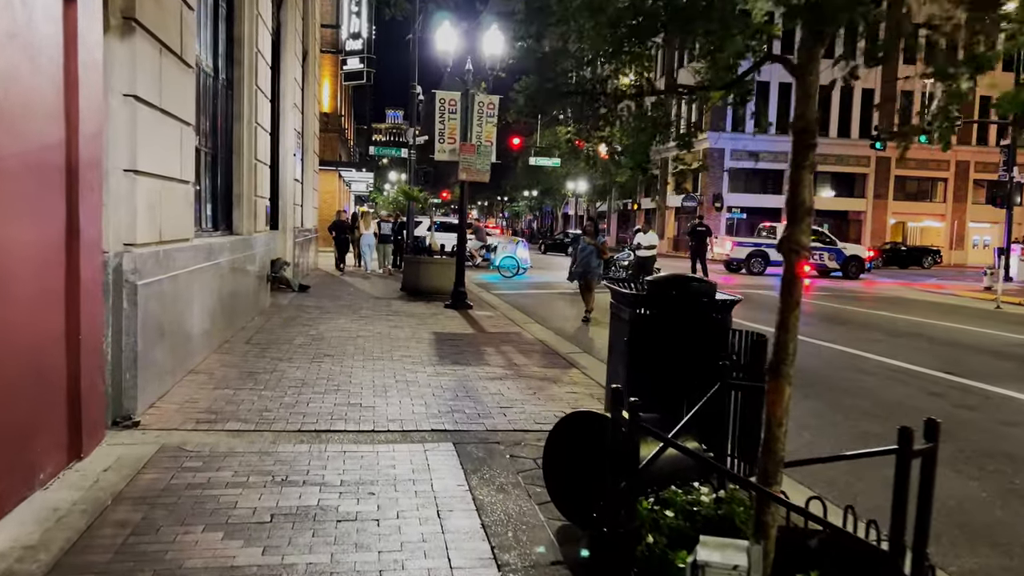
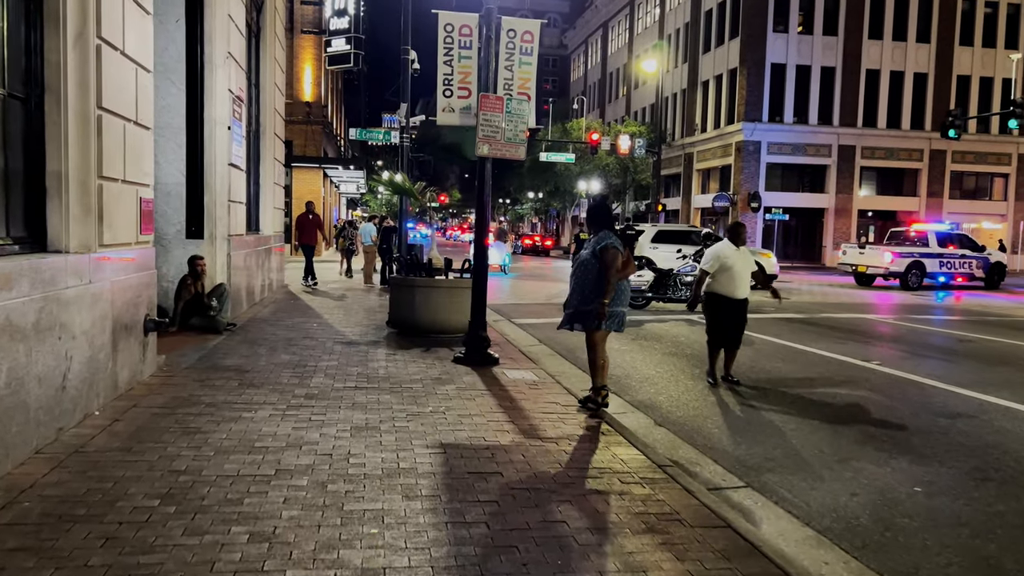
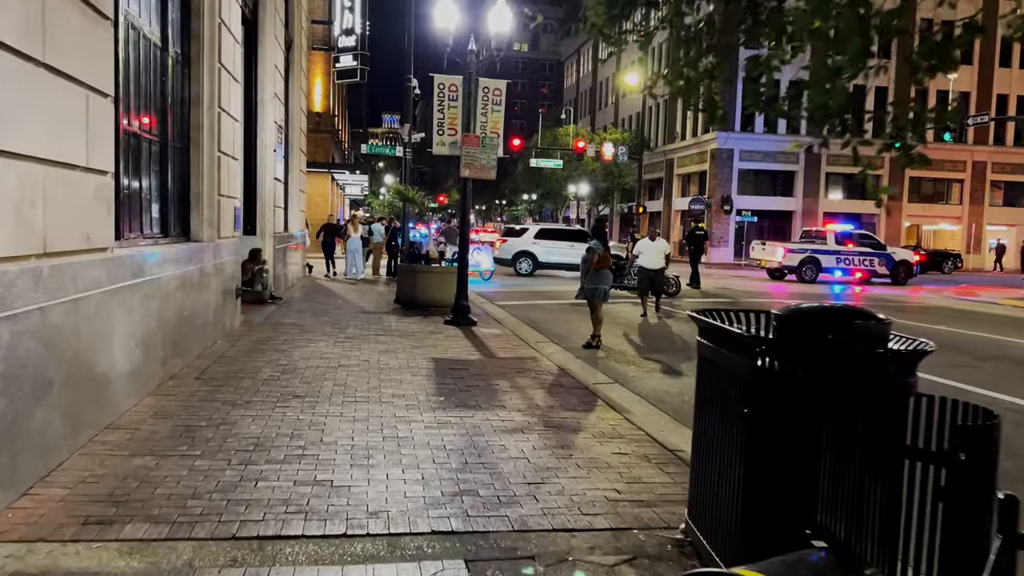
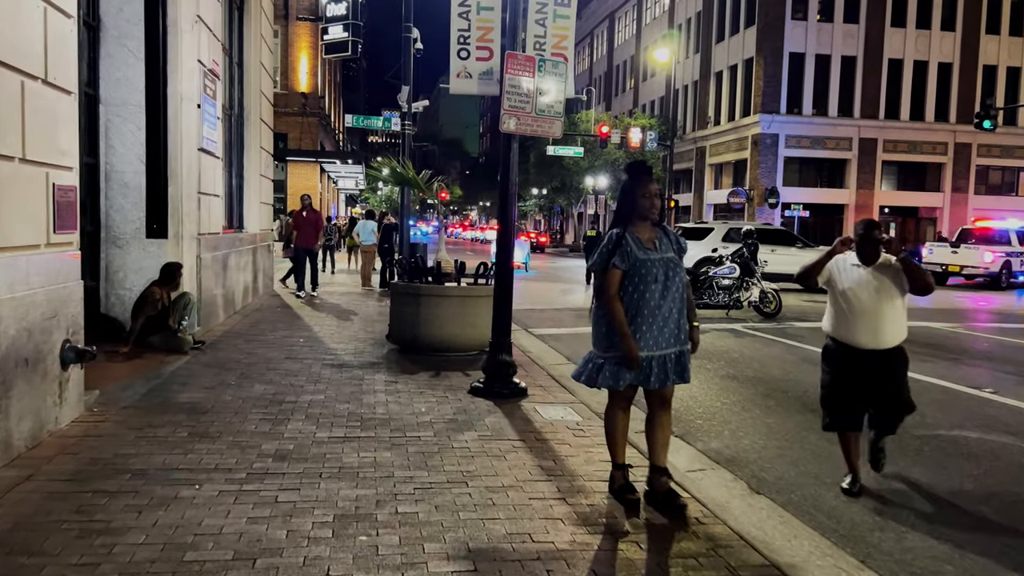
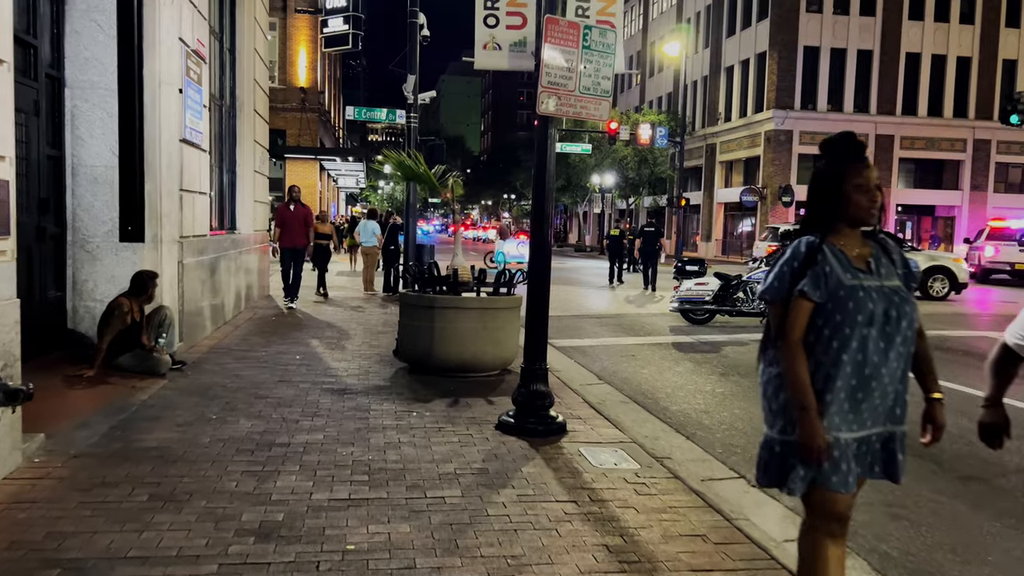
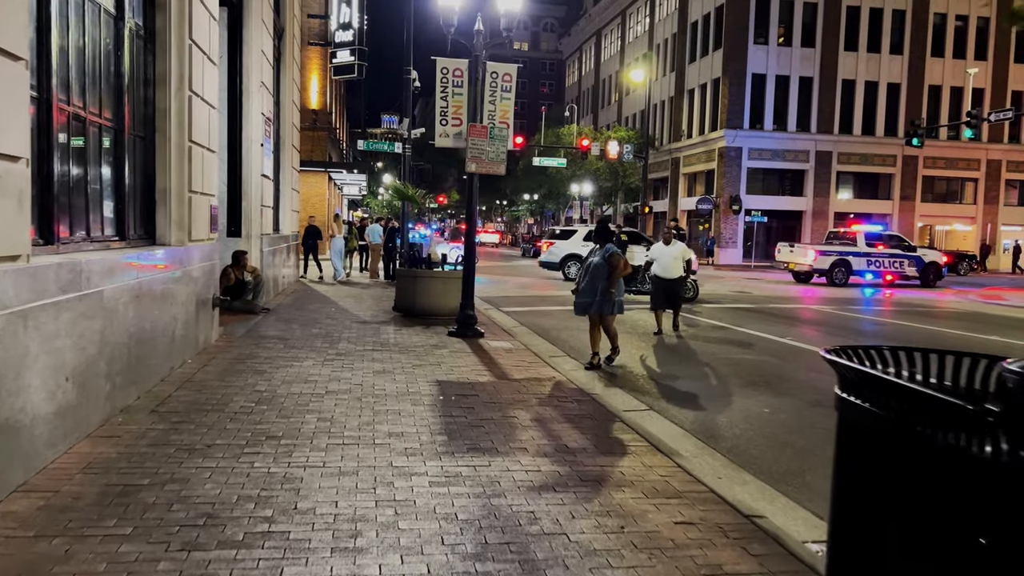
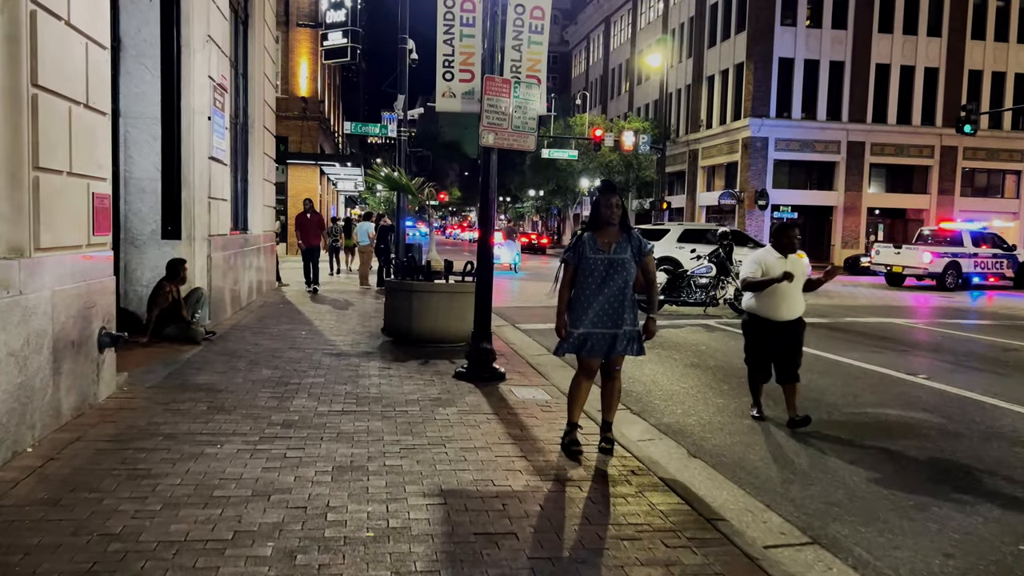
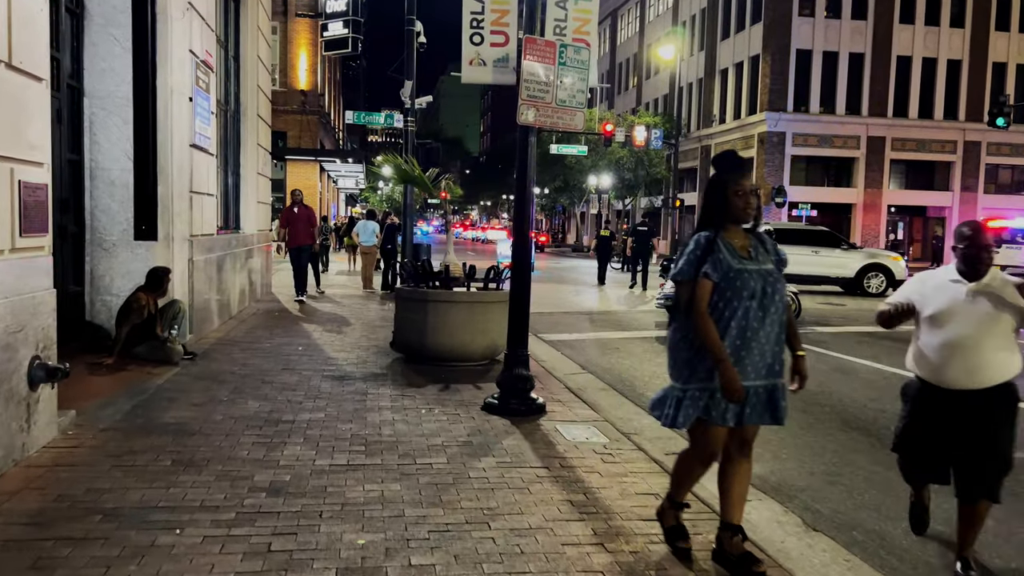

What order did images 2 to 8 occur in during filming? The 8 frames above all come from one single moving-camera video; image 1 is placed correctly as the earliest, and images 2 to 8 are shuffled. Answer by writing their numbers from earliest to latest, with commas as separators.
3, 6, 2, 7, 4, 8, 5
